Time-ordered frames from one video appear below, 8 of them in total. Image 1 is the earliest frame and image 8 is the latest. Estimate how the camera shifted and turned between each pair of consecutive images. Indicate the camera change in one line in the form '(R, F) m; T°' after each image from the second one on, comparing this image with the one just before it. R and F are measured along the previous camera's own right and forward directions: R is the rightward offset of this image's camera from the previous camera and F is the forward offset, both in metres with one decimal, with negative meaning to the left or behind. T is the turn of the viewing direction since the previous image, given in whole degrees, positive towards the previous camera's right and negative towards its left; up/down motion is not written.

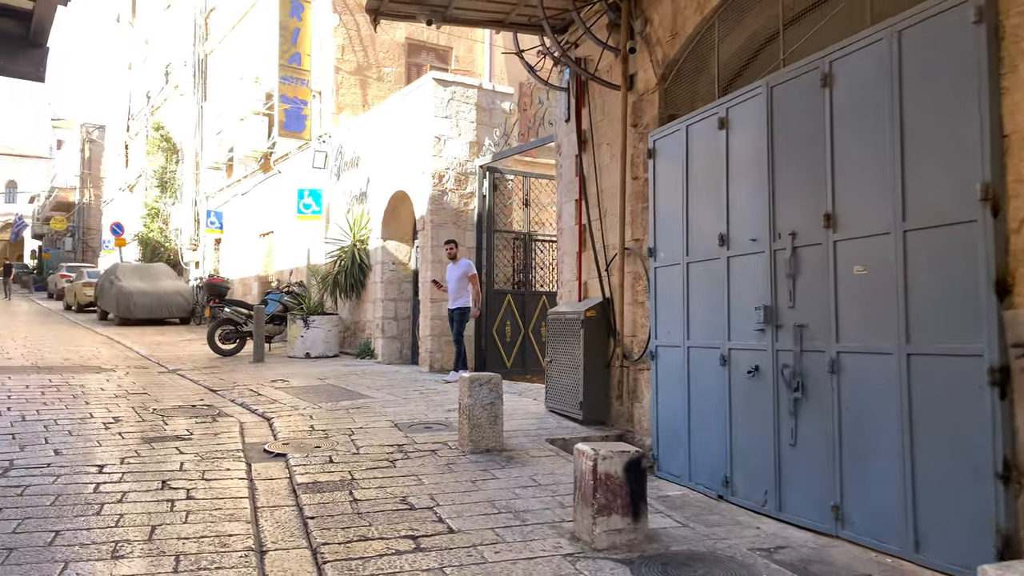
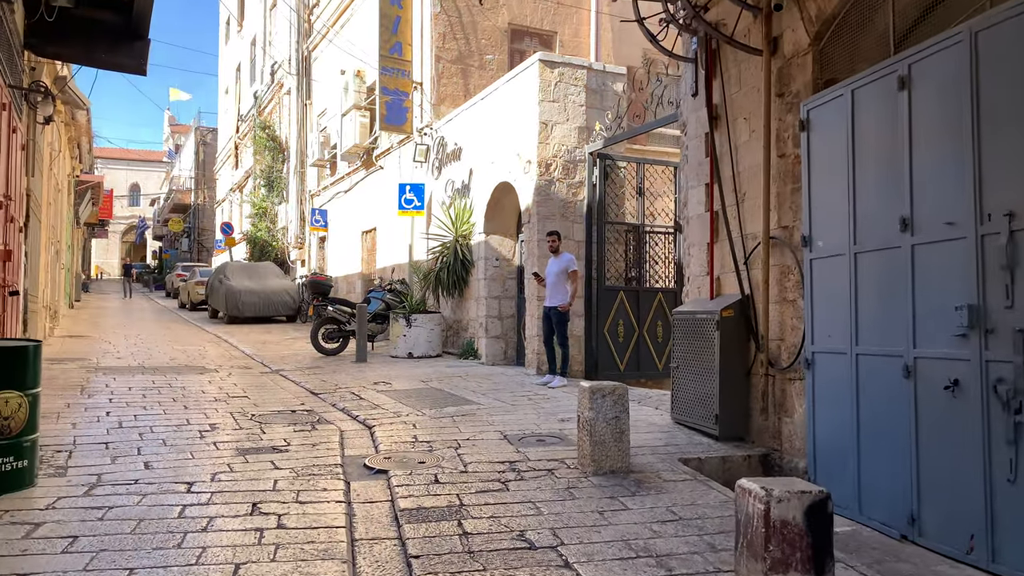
(-0.2, +0.7) m; -7°
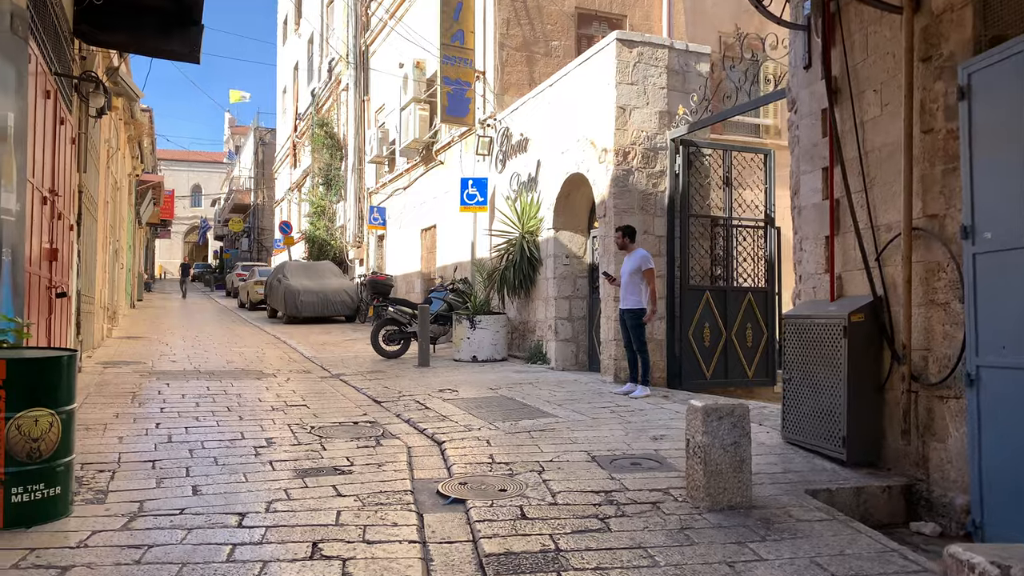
(-0.2, +0.7) m; -4°
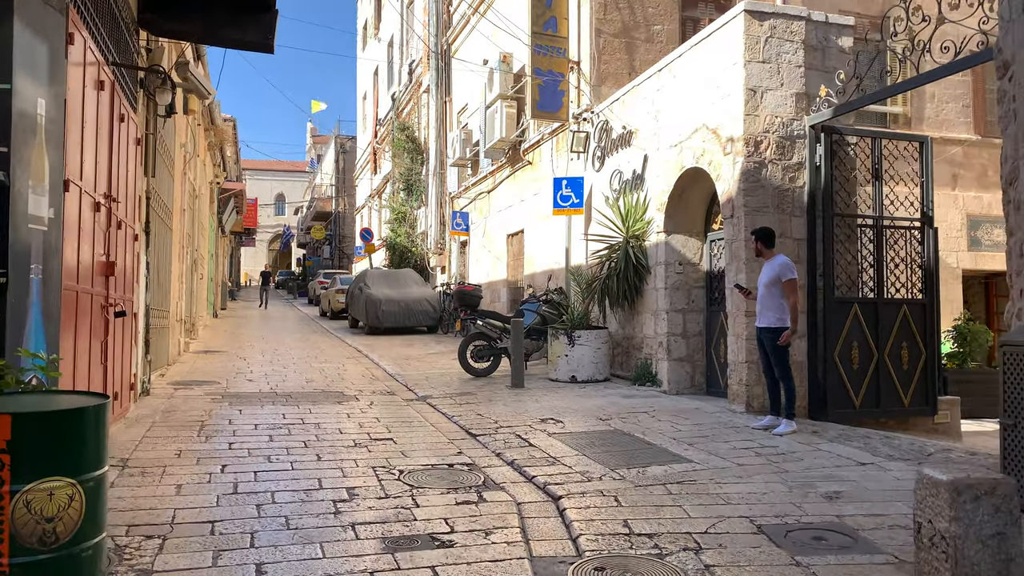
(-0.3, +1.0) m; -5°
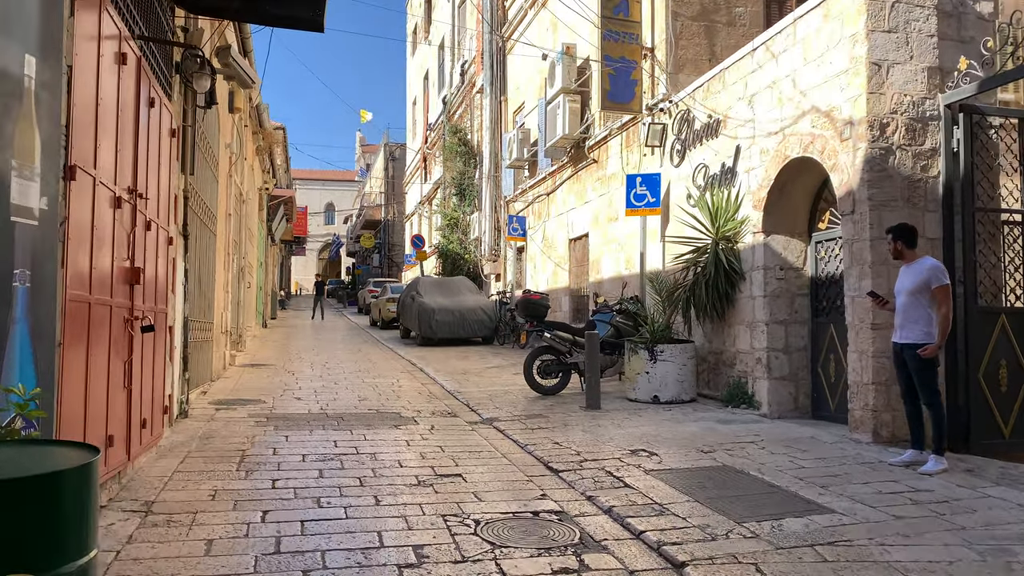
(-0.3, +0.9) m; -3°
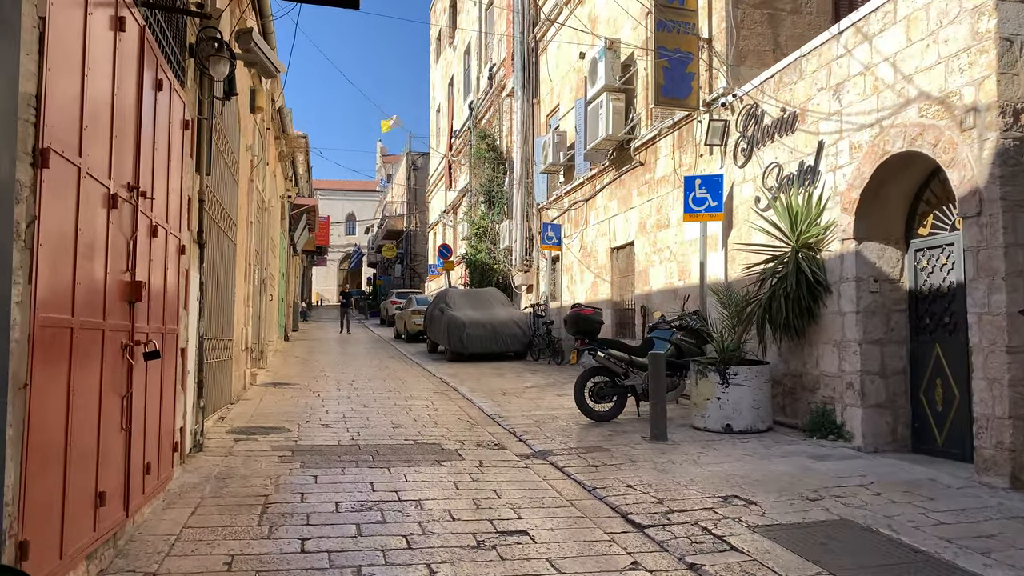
(-0.3, +0.9) m; -1°
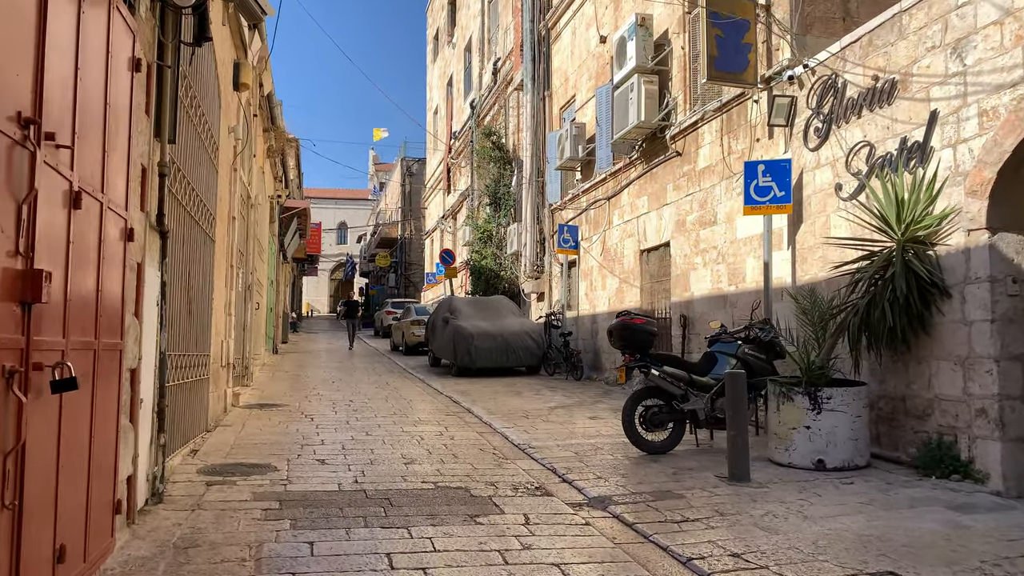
(-0.4, +1.4) m; +1°
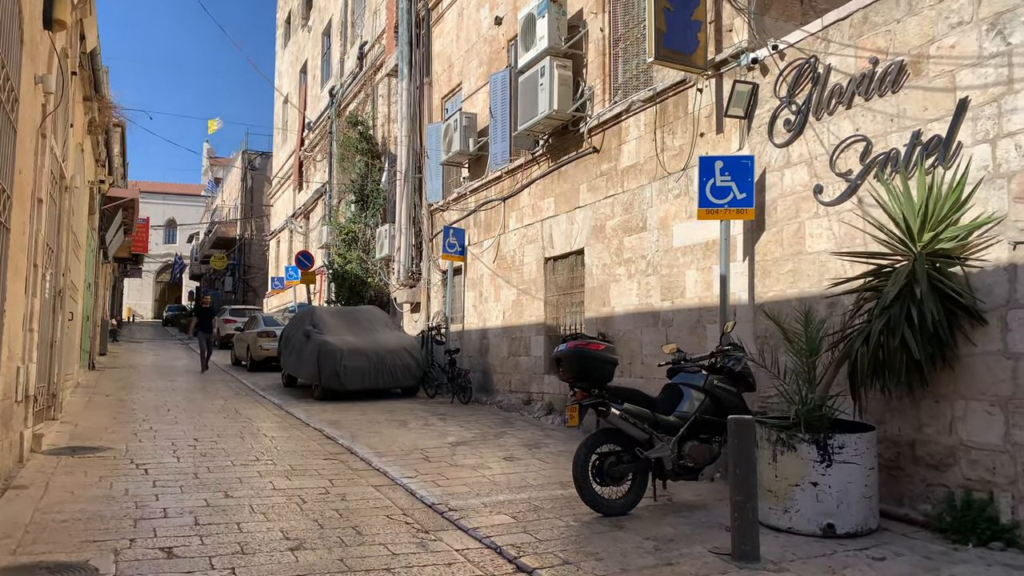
(-0.5, +1.6) m; +11°
